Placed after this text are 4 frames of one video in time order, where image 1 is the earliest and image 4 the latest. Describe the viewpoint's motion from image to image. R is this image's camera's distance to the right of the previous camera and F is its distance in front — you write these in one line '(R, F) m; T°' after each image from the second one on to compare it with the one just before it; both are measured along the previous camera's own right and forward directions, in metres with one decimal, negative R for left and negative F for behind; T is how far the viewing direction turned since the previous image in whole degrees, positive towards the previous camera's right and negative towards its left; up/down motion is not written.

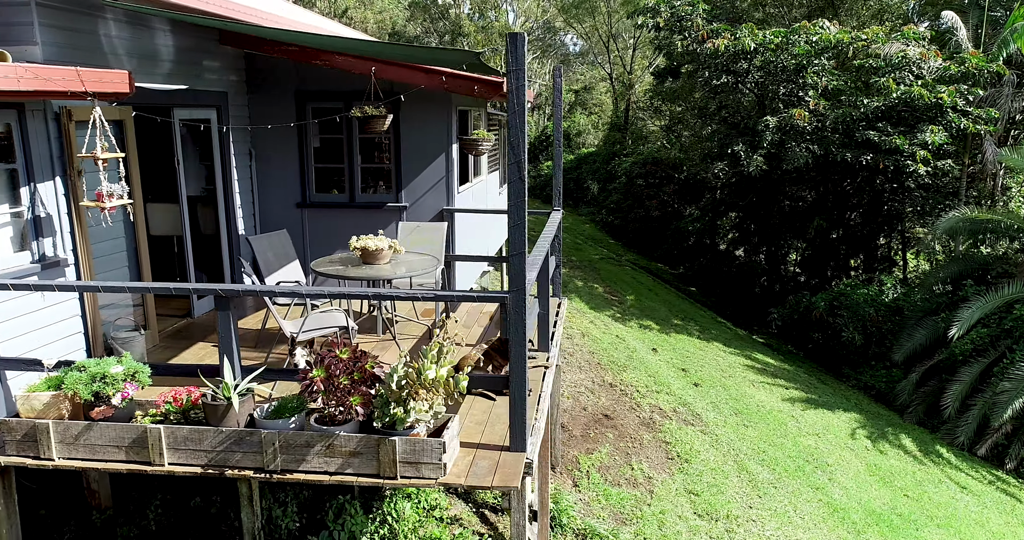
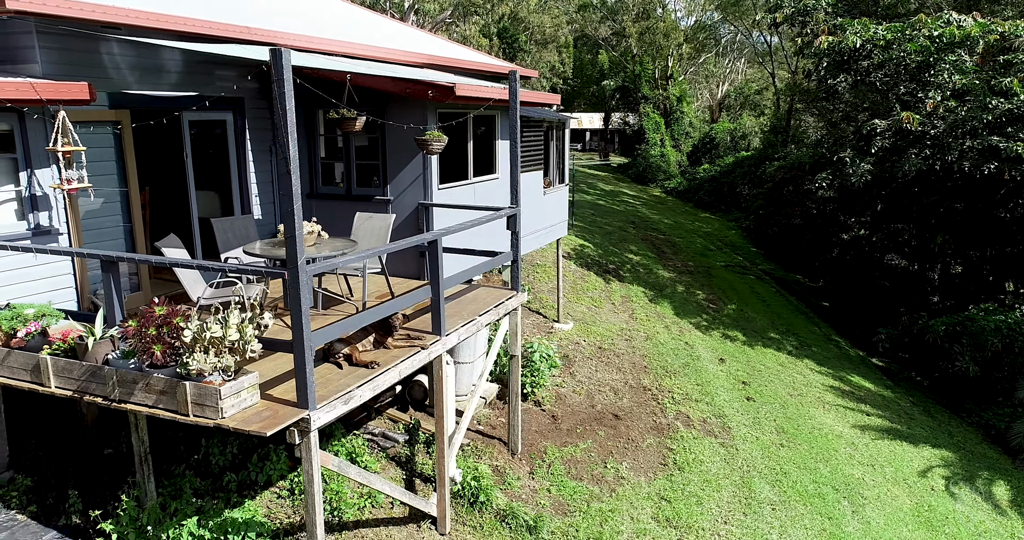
(+2.4, -0.1) m; -16°
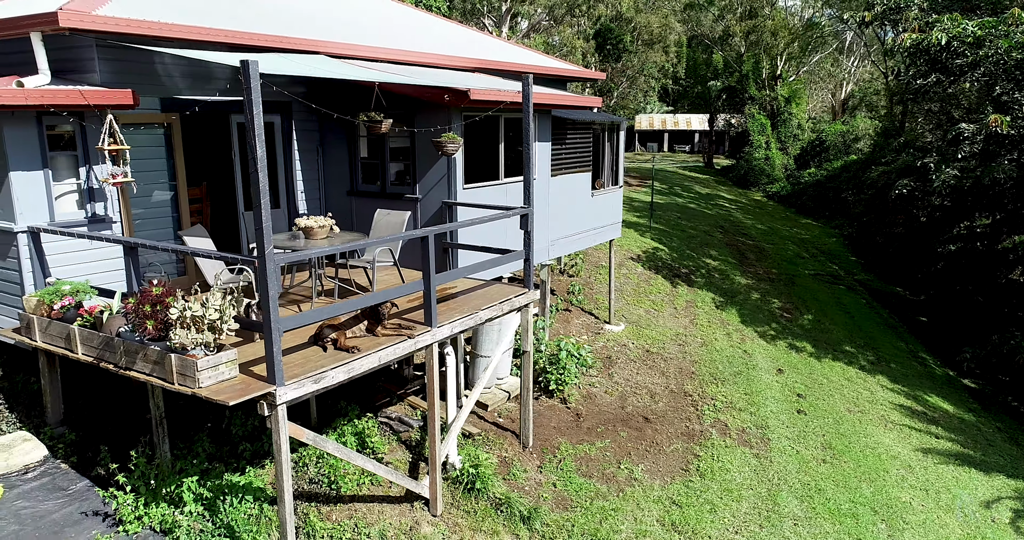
(+1.1, -0.2) m; -9°
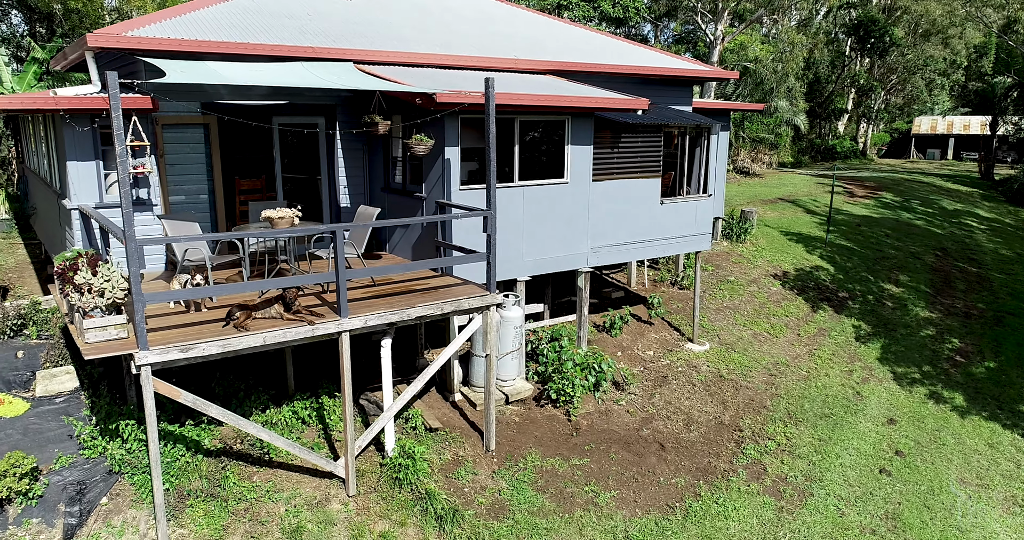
(+3.2, +0.6) m; -21°
